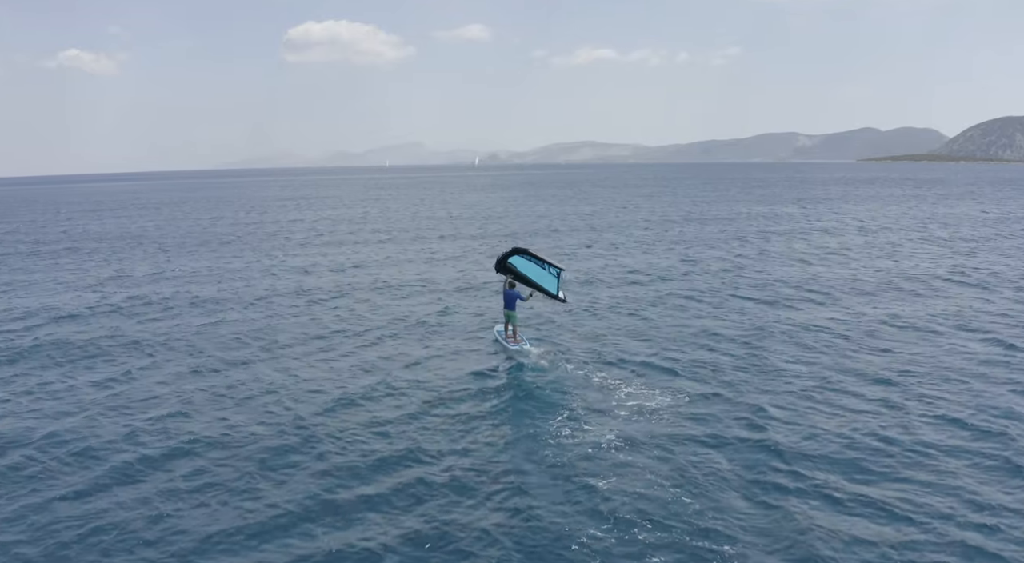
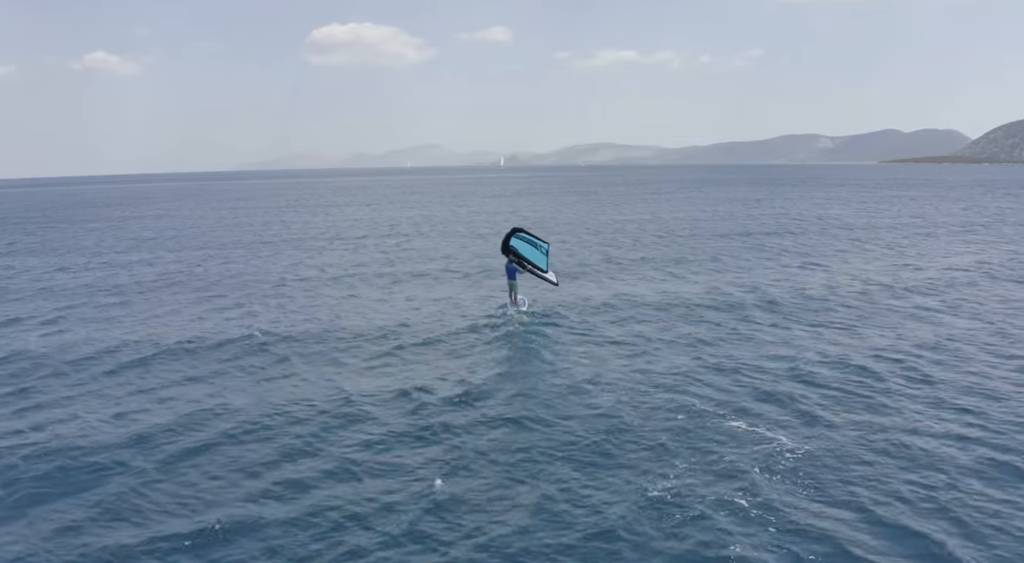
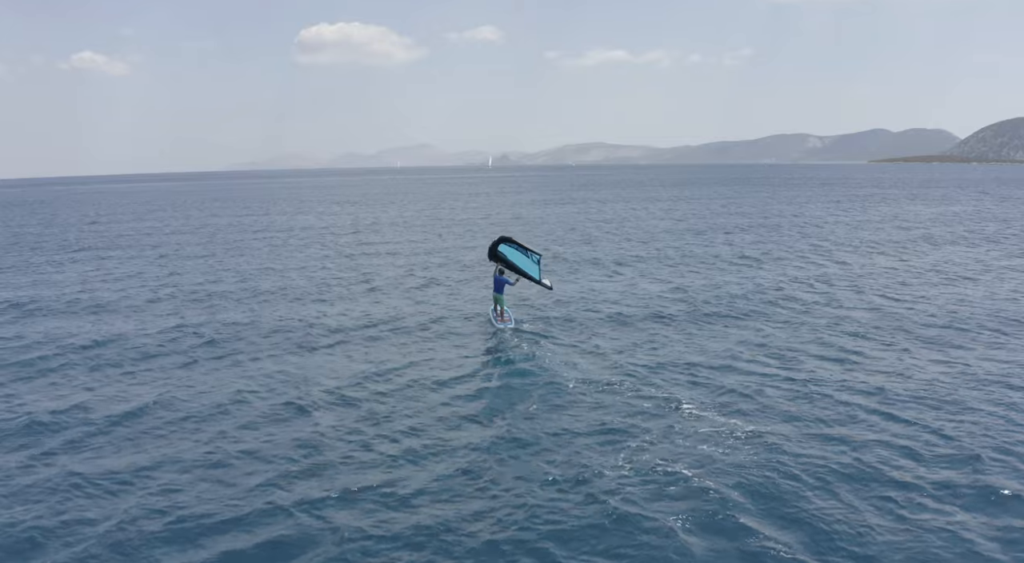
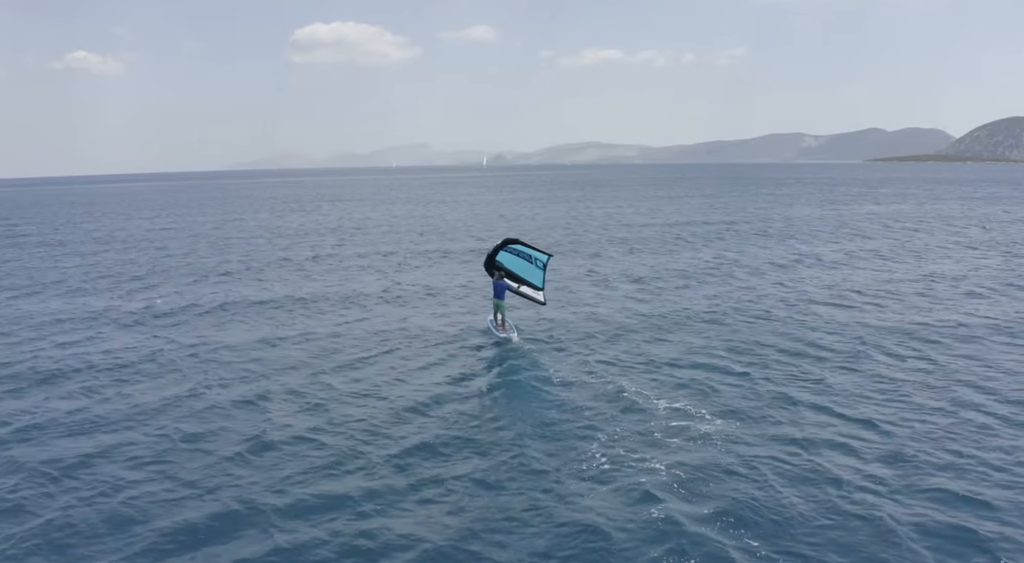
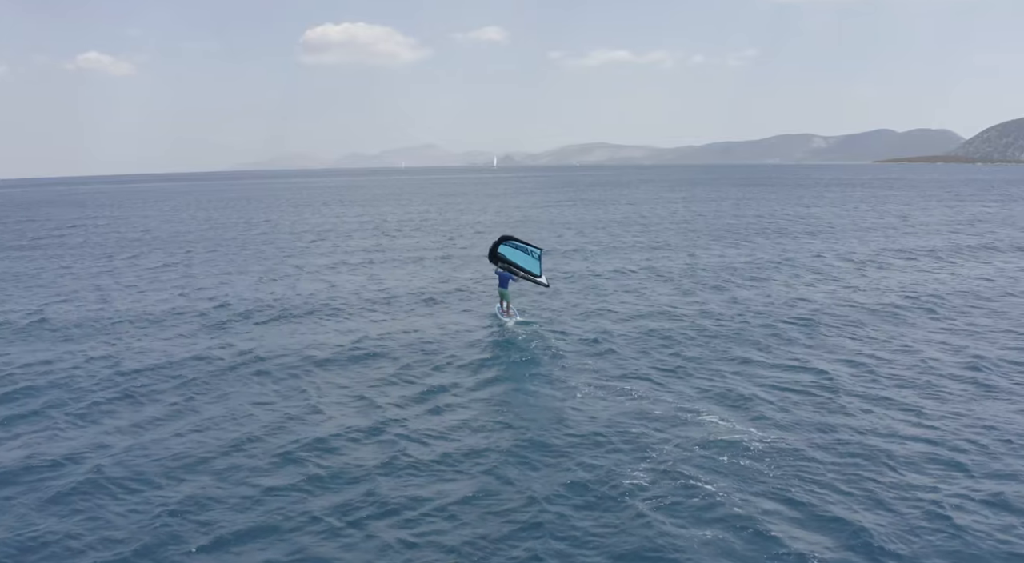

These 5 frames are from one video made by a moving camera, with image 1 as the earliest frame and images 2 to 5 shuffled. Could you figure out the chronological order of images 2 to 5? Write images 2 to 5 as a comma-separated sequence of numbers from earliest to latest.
4, 3, 5, 2
